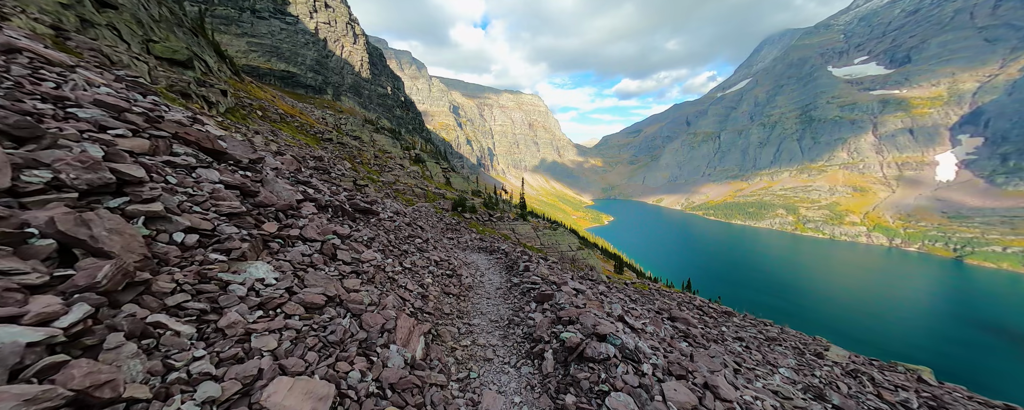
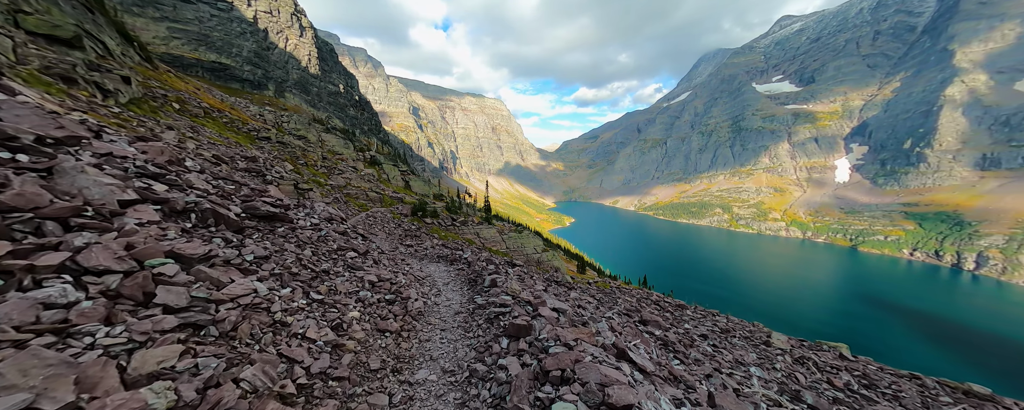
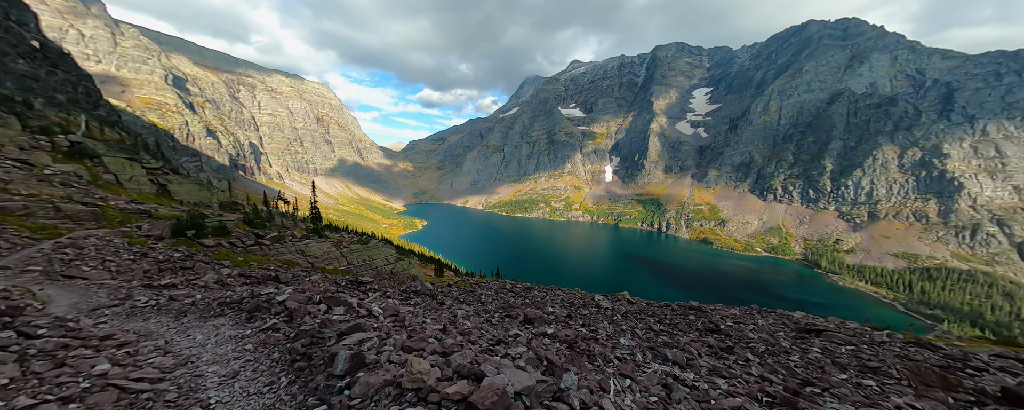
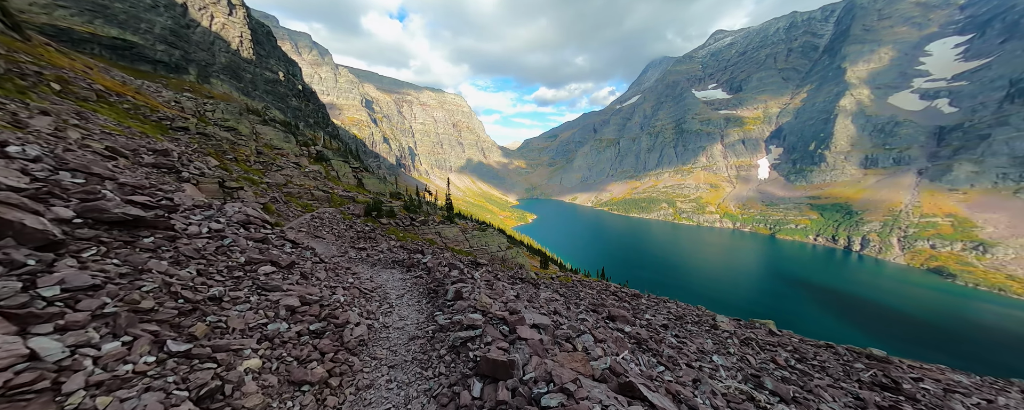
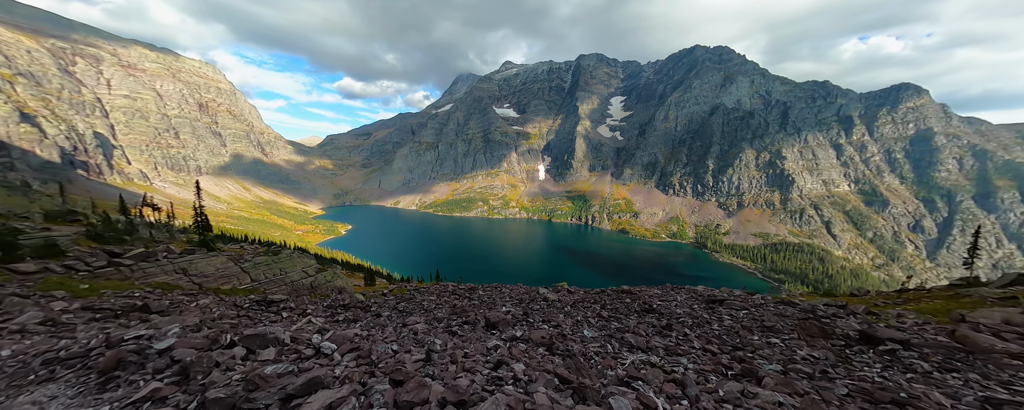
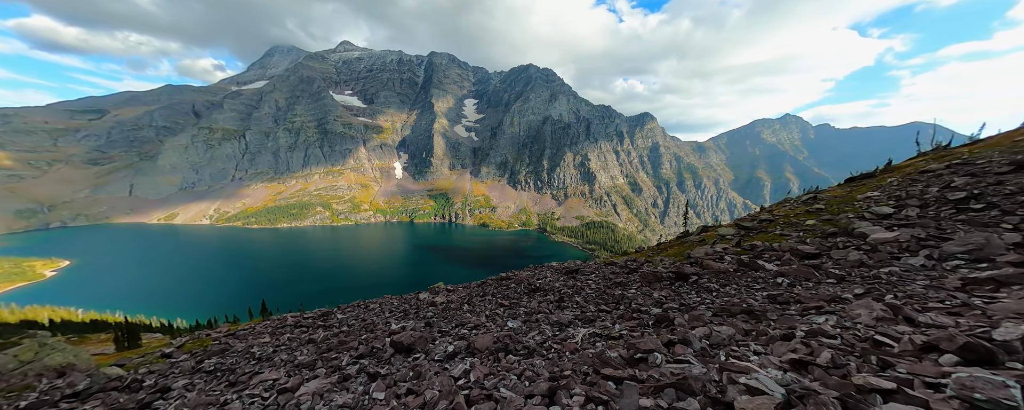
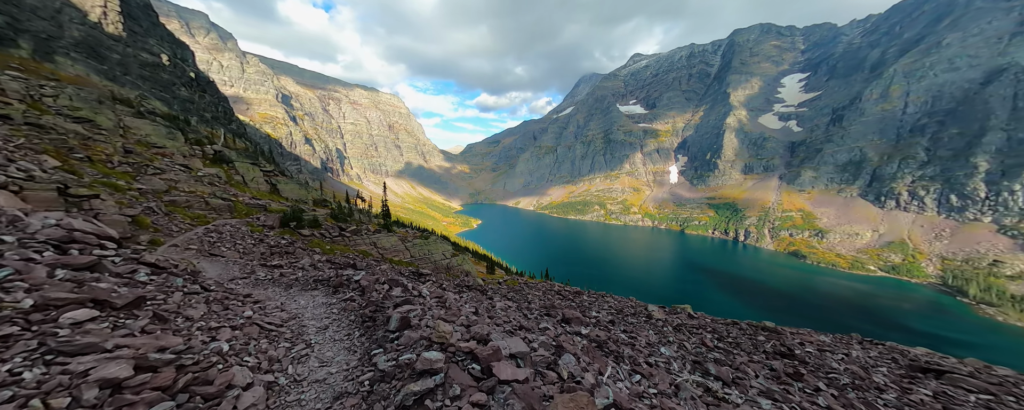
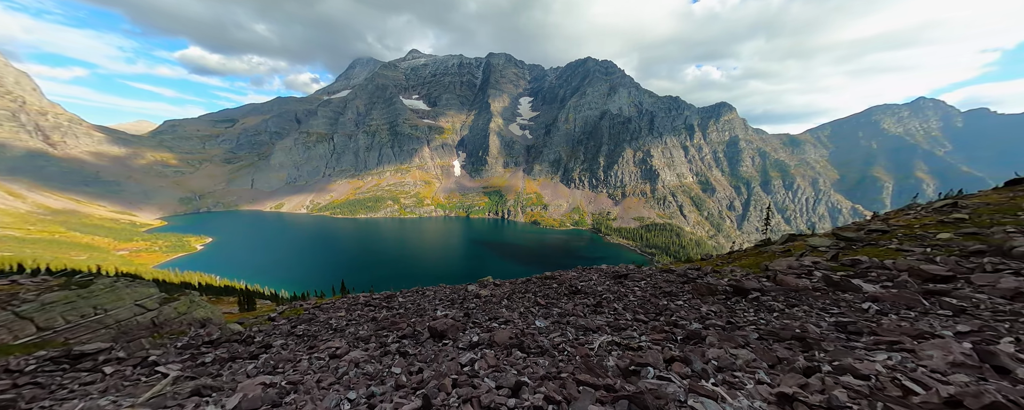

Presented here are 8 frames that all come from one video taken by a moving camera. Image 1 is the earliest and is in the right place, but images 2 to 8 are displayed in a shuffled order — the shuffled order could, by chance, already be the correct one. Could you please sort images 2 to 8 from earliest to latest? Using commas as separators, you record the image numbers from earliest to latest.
2, 4, 7, 3, 5, 8, 6
